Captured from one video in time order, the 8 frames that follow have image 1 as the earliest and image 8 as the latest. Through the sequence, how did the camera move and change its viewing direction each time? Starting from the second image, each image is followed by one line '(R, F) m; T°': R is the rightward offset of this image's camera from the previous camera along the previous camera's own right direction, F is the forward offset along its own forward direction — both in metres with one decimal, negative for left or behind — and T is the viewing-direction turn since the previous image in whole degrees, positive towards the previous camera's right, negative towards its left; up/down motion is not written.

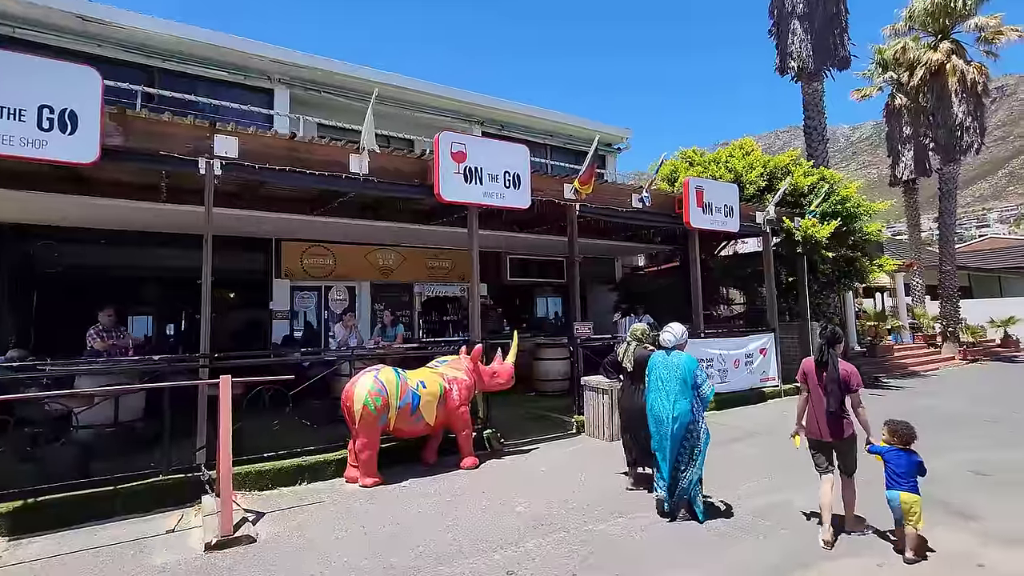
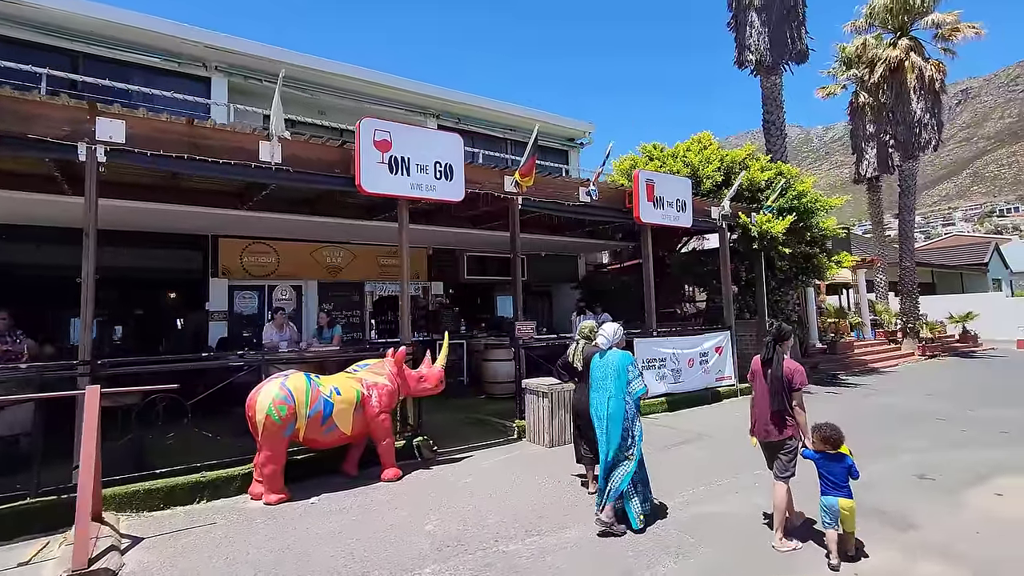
(+0.7, +0.5) m; +2°
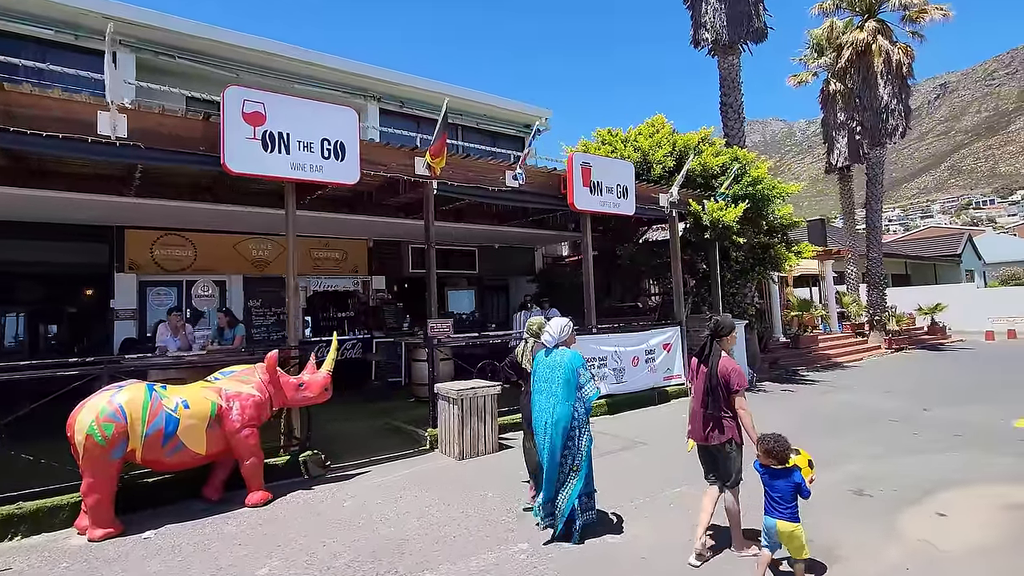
(+1.1, +0.8) m; +1°
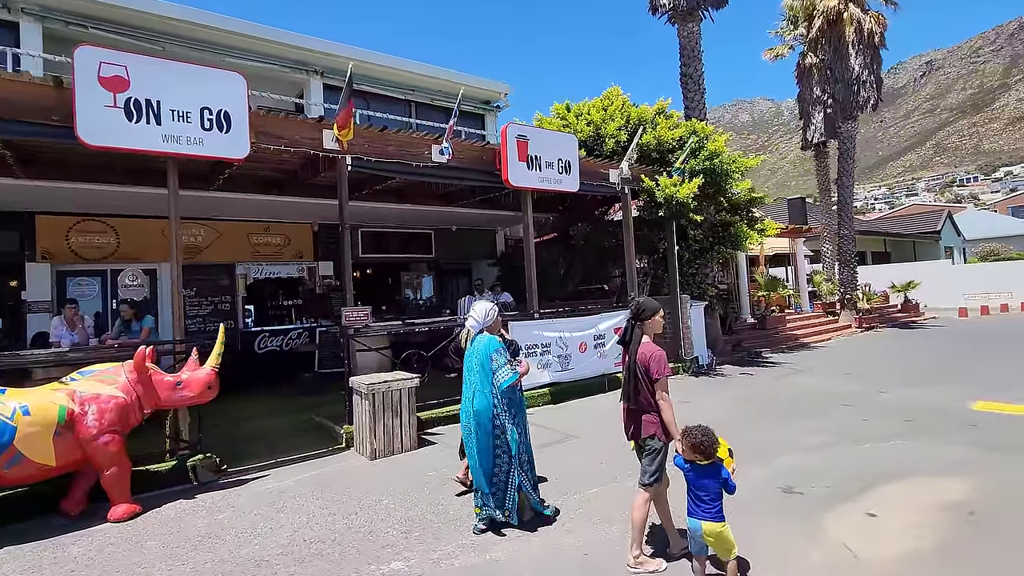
(+0.9, +0.6) m; +1°
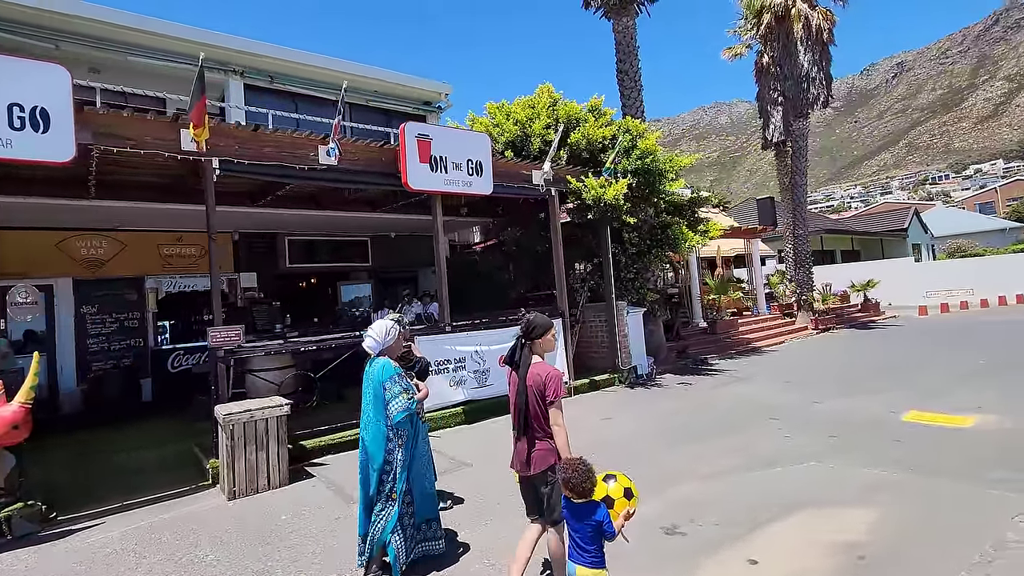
(+1.2, +0.6) m; +2°
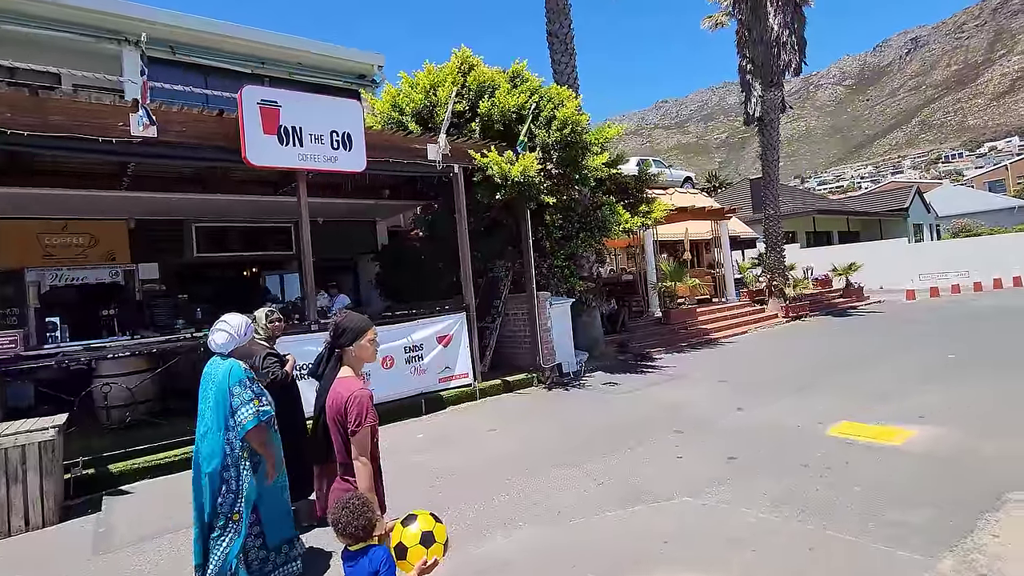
(+1.8, +1.2) m; -1°
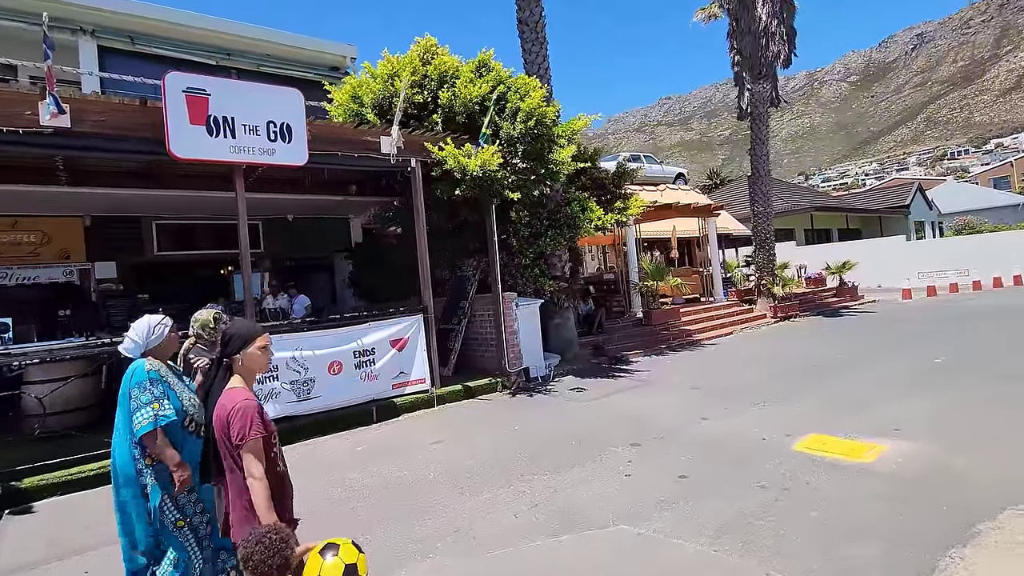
(+0.7, +0.5) m; 0°
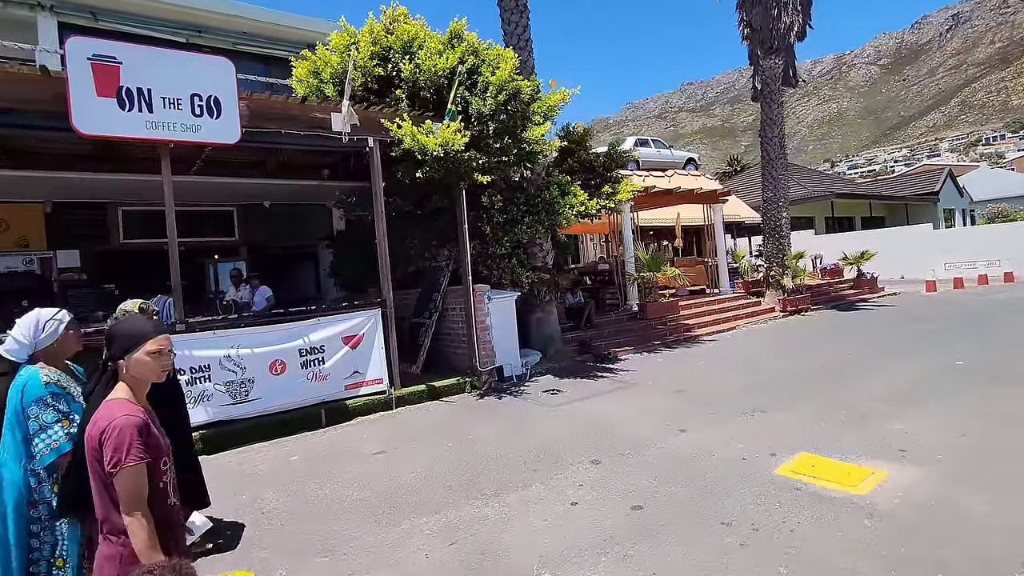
(+0.8, +0.8) m; -2°
